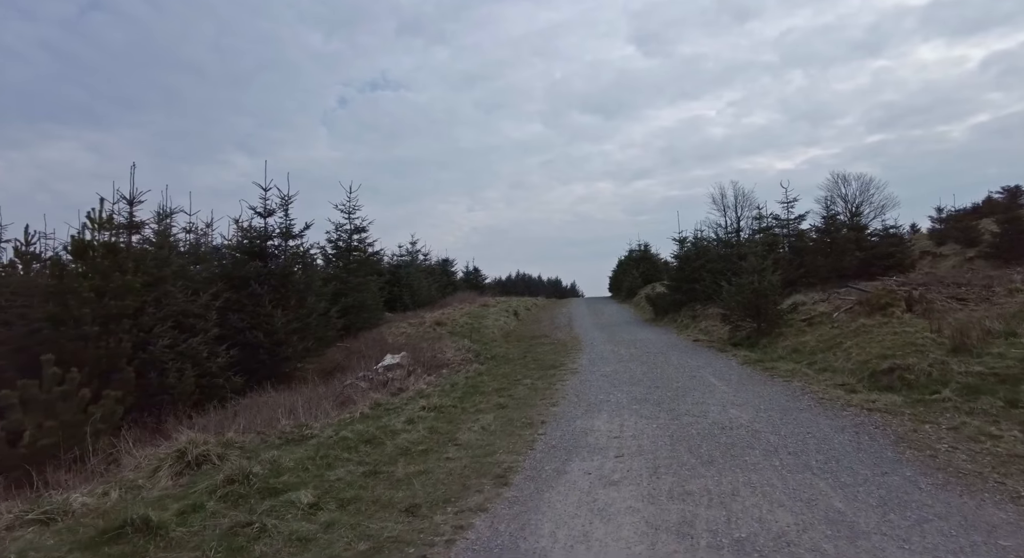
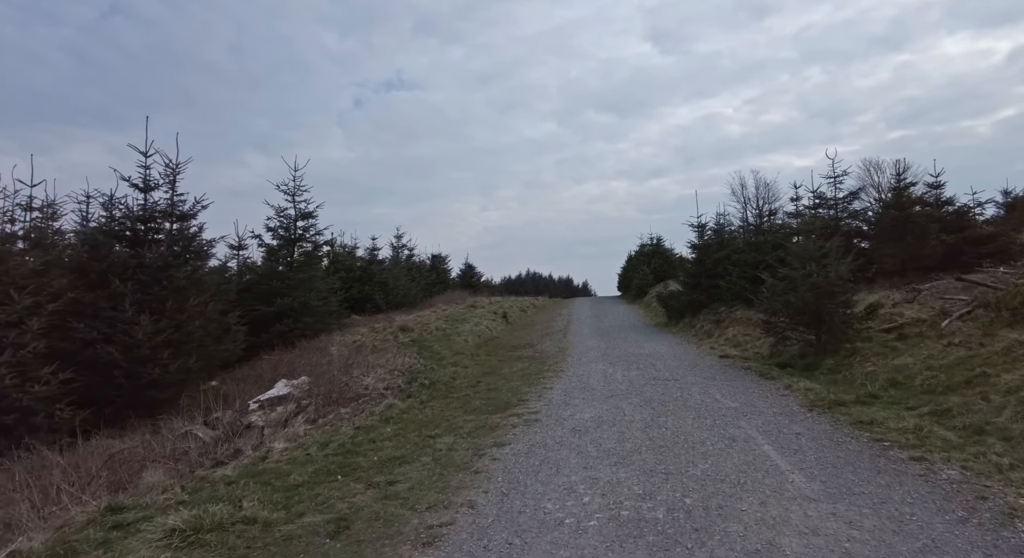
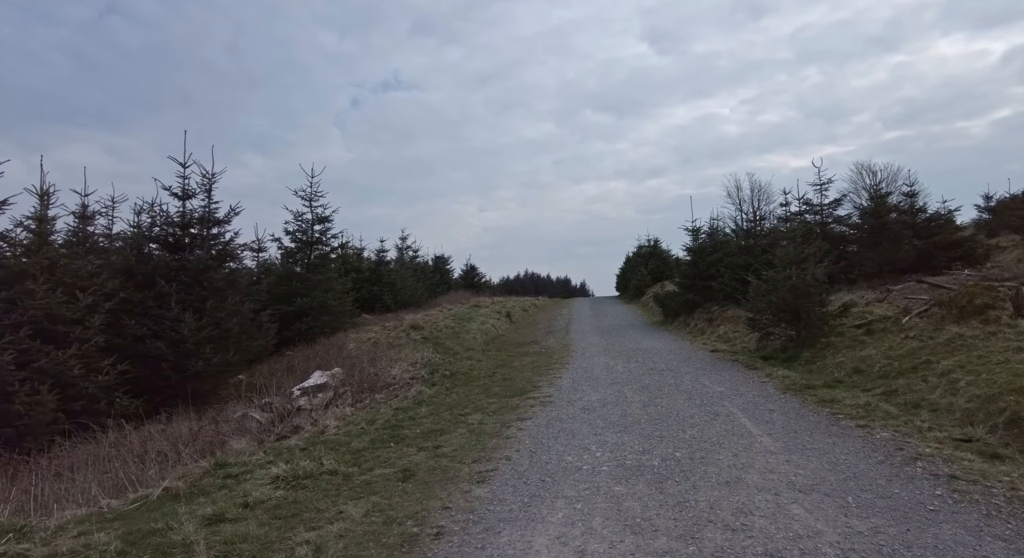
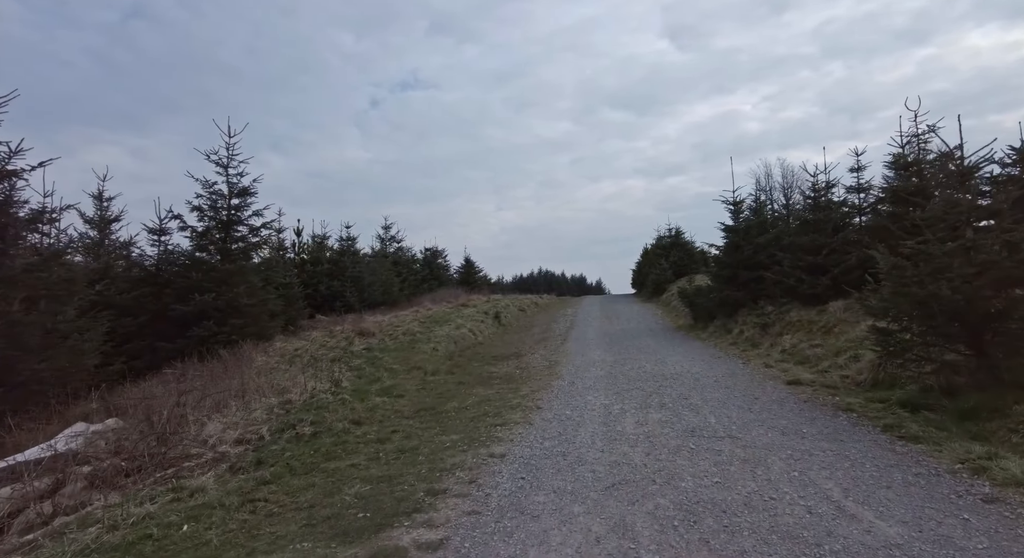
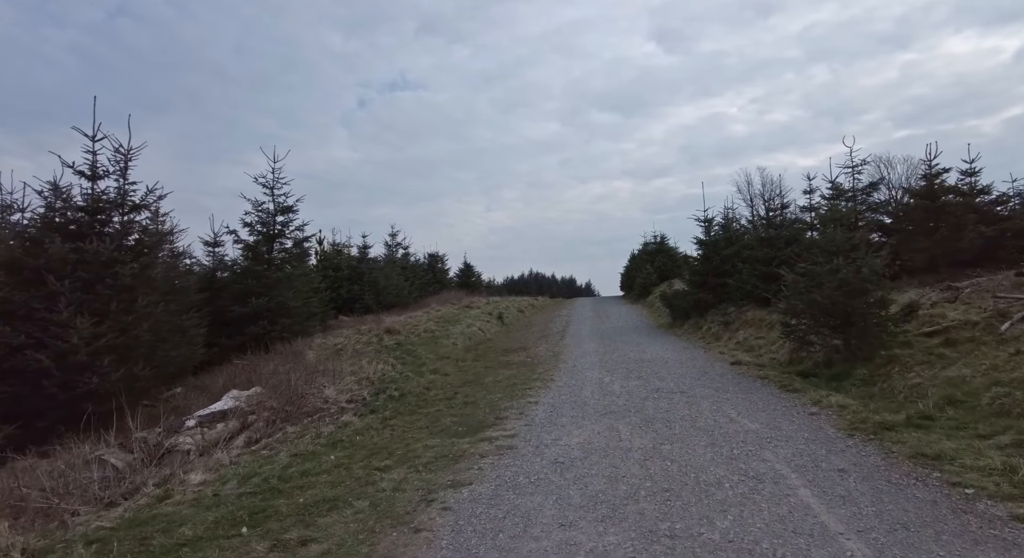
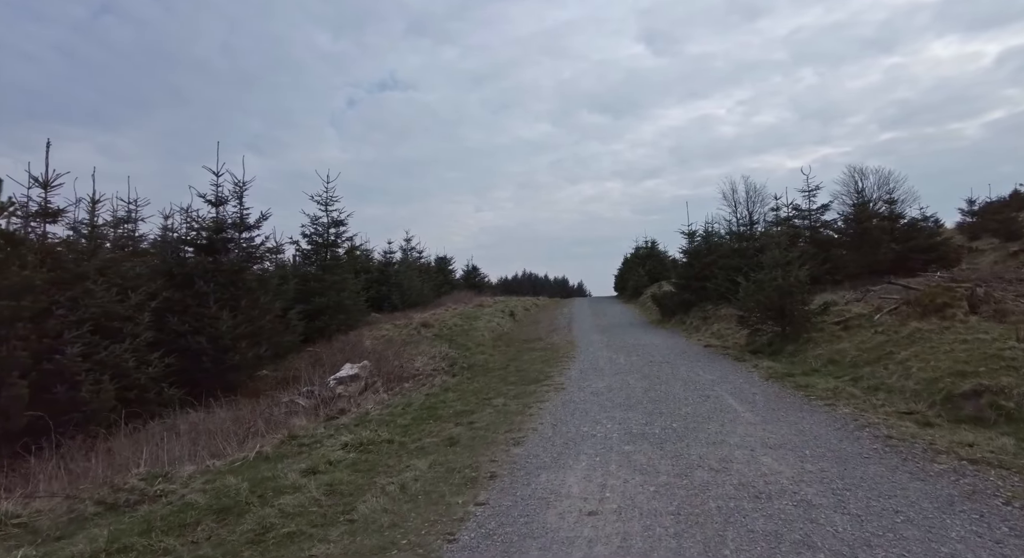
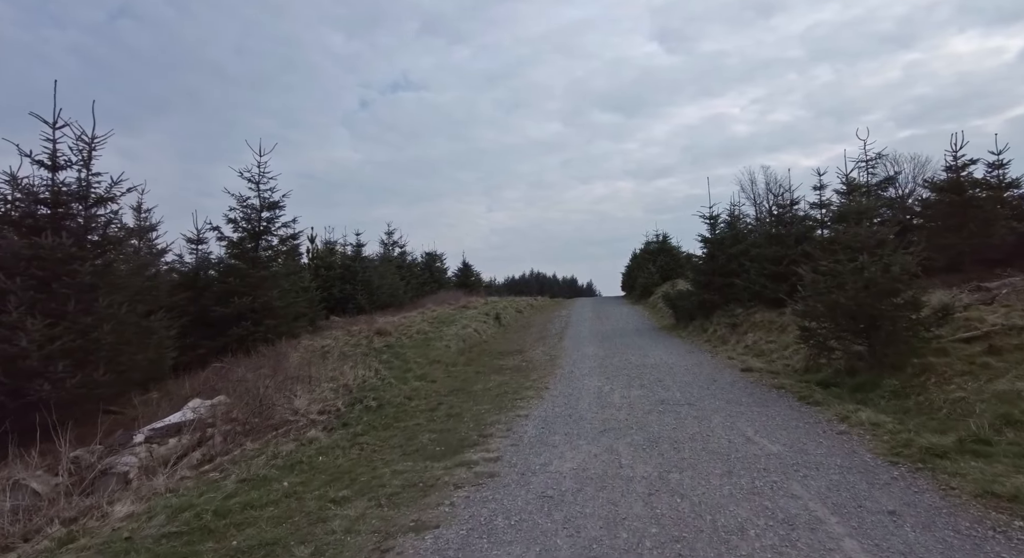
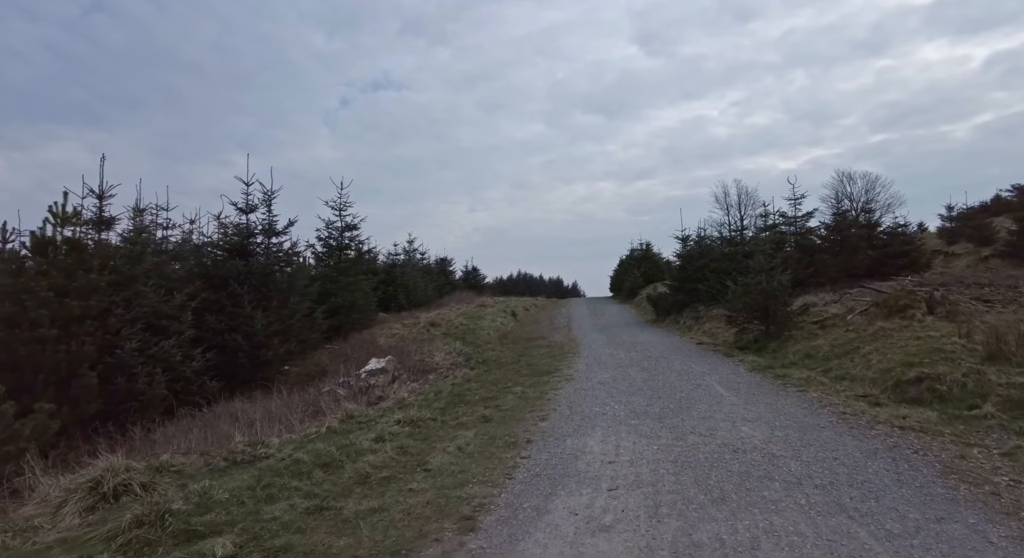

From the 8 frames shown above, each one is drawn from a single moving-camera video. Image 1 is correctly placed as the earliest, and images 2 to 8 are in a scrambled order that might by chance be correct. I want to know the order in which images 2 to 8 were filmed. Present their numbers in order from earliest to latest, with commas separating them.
8, 6, 3, 2, 5, 7, 4
